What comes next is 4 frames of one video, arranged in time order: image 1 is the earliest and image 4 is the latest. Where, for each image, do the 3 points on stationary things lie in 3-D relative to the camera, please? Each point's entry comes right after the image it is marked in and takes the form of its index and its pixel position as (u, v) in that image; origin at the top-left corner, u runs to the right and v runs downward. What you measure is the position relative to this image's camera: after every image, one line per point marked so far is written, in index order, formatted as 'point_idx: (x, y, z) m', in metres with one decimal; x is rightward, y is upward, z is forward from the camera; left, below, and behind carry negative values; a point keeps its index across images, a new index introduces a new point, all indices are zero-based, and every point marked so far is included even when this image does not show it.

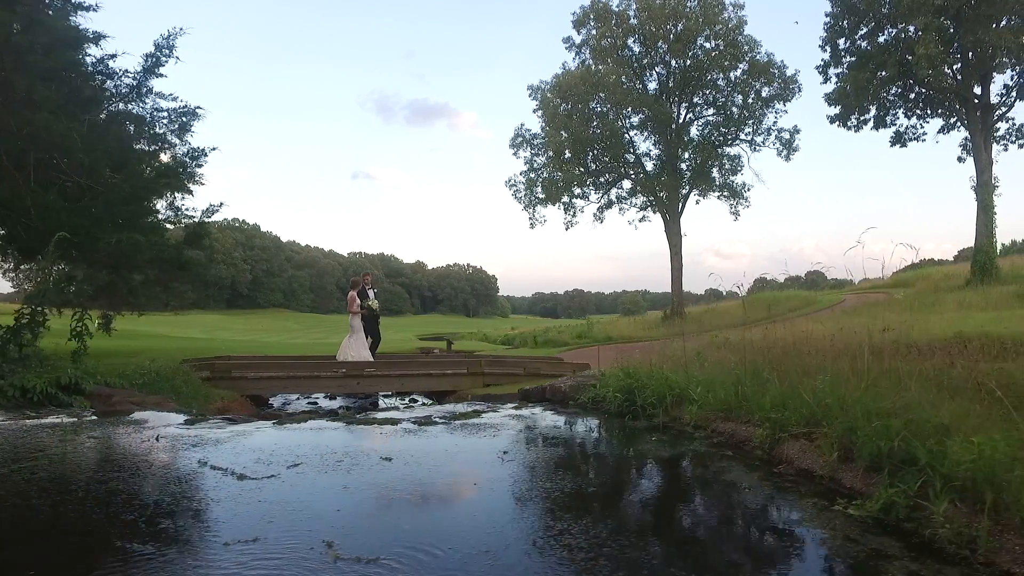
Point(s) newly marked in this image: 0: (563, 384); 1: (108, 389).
0: (+0.8, -1.4, +8.9) m
1: (-6.2, -1.5, +9.3) m
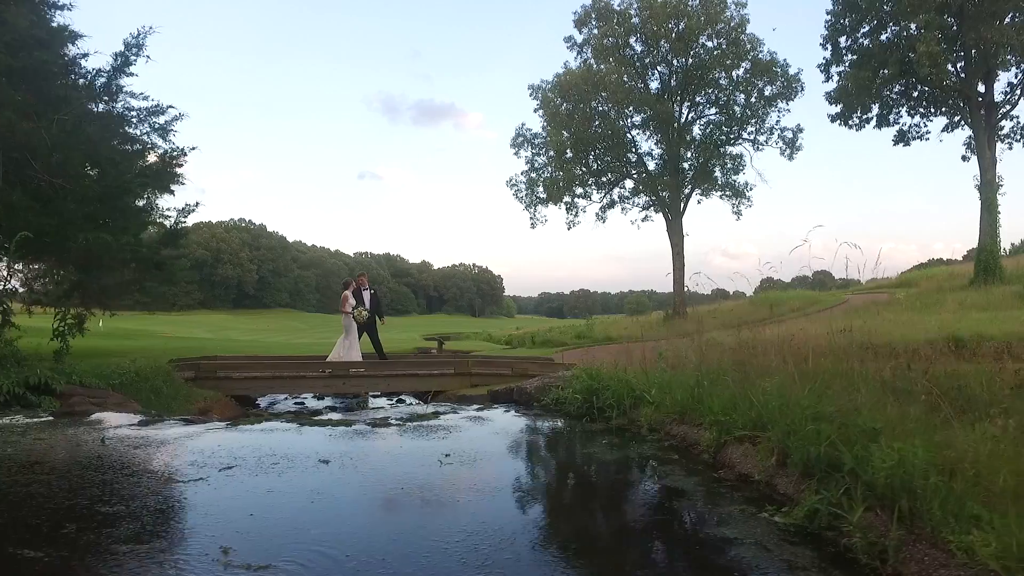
0: (+0.3, -1.4, +8.8) m
1: (-6.6, -1.5, +9.3) m
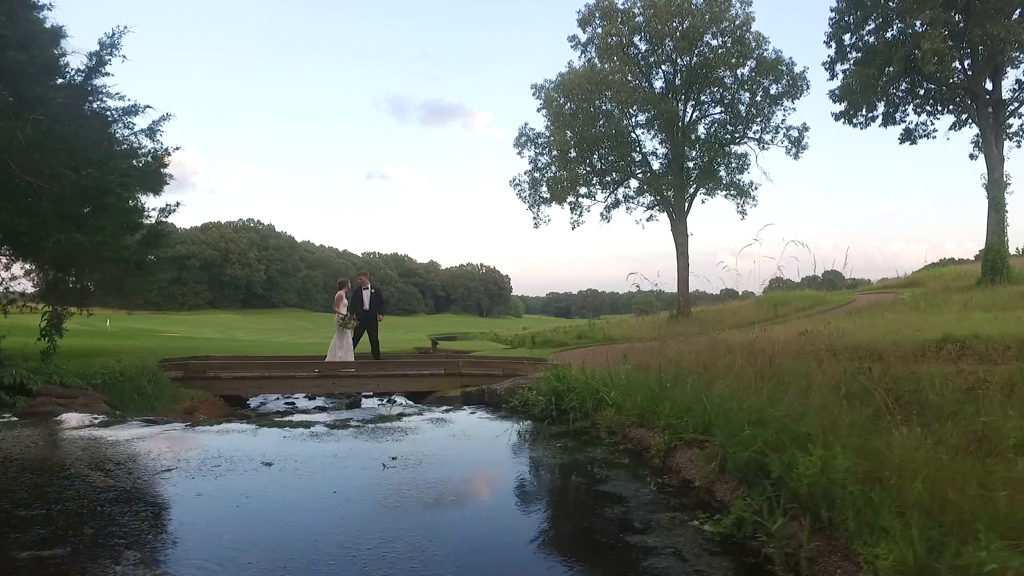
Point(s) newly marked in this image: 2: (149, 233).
0: (0.0, -1.4, +8.7) m
1: (-7.0, -1.5, +9.3) m
2: (-8.2, +1.3, +14.1) m
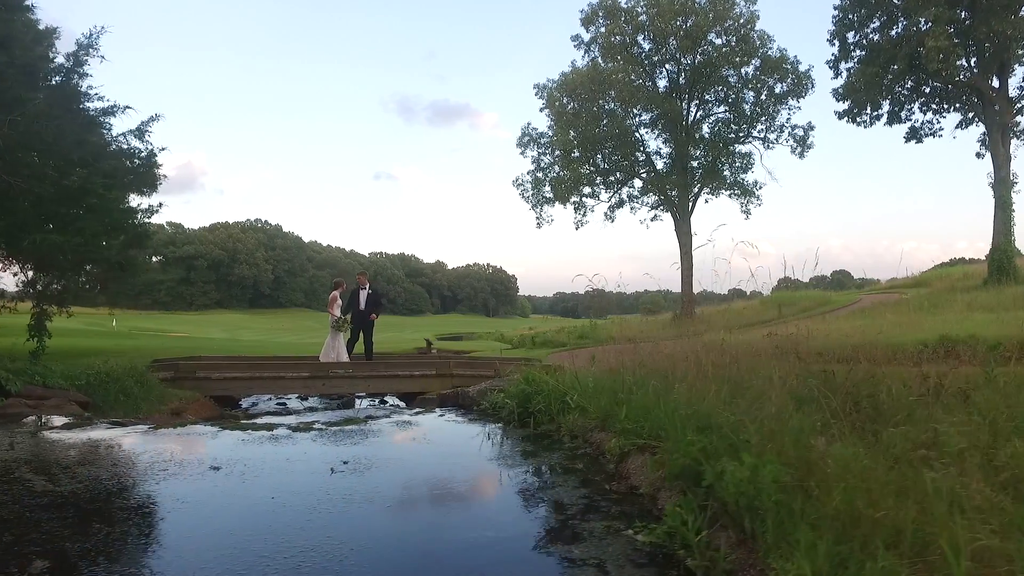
0: (-0.4, -1.4, +8.6) m
1: (-7.3, -1.5, +9.3) m
2: (-8.5, +1.3, +14.1) m
